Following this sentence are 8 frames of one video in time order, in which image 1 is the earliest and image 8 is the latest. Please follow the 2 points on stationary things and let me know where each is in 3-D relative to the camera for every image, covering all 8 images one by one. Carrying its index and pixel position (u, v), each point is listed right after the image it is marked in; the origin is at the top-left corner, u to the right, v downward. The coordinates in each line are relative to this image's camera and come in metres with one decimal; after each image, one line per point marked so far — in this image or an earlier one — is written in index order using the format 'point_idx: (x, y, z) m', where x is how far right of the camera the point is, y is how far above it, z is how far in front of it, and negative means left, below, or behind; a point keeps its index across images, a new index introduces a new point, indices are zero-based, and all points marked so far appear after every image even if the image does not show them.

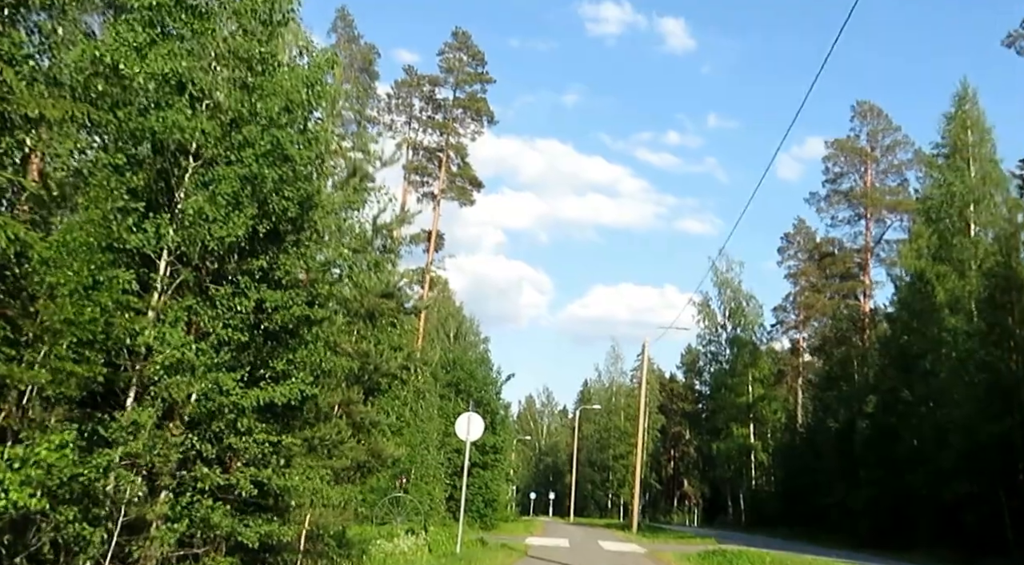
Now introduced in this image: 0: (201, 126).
0: (-3.0, +1.5, +8.7) m
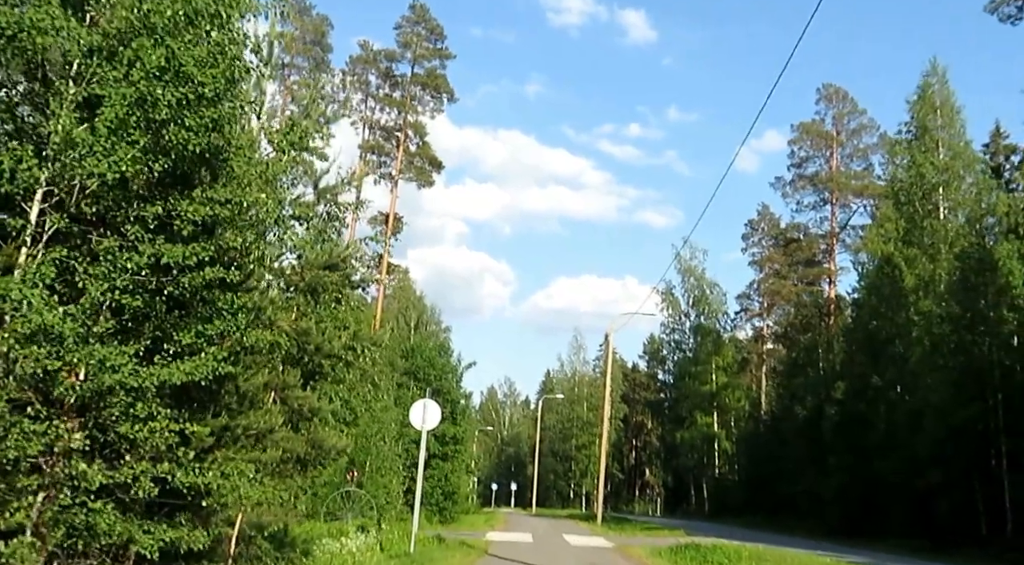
0: (-3.4, +1.9, +7.0) m
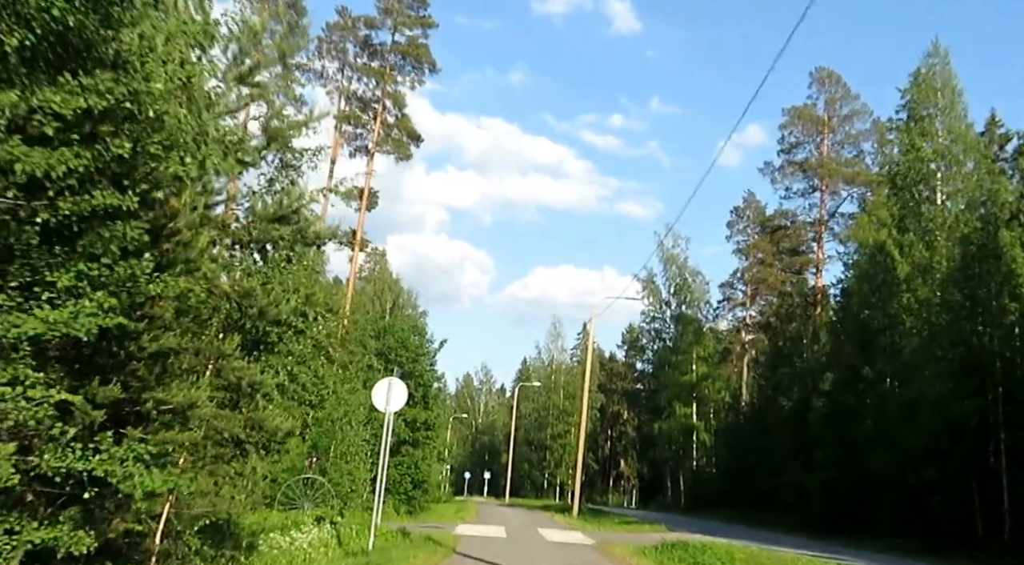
0: (-3.4, +2.4, +5.1) m
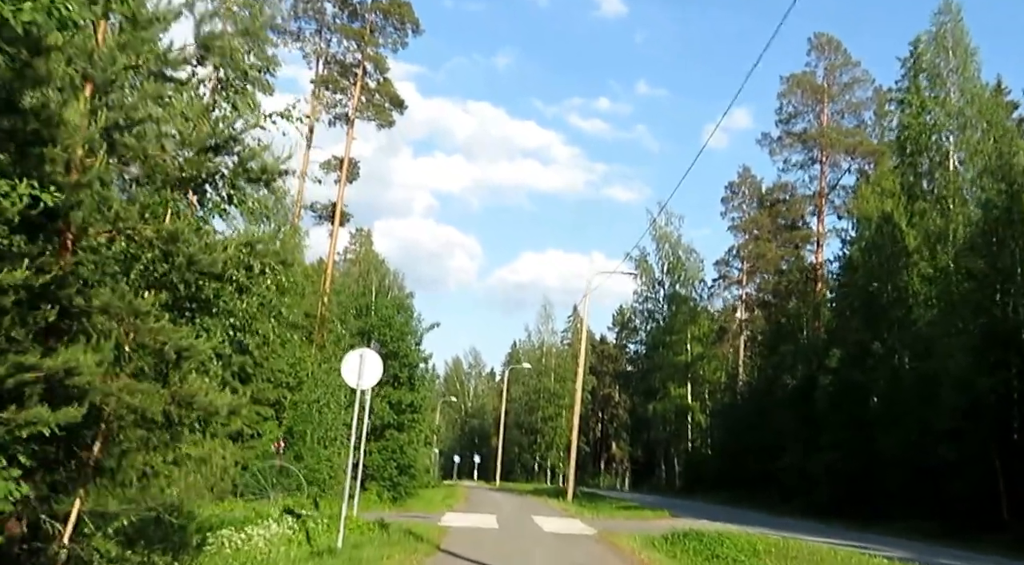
0: (-3.5, +2.9, +2.8) m
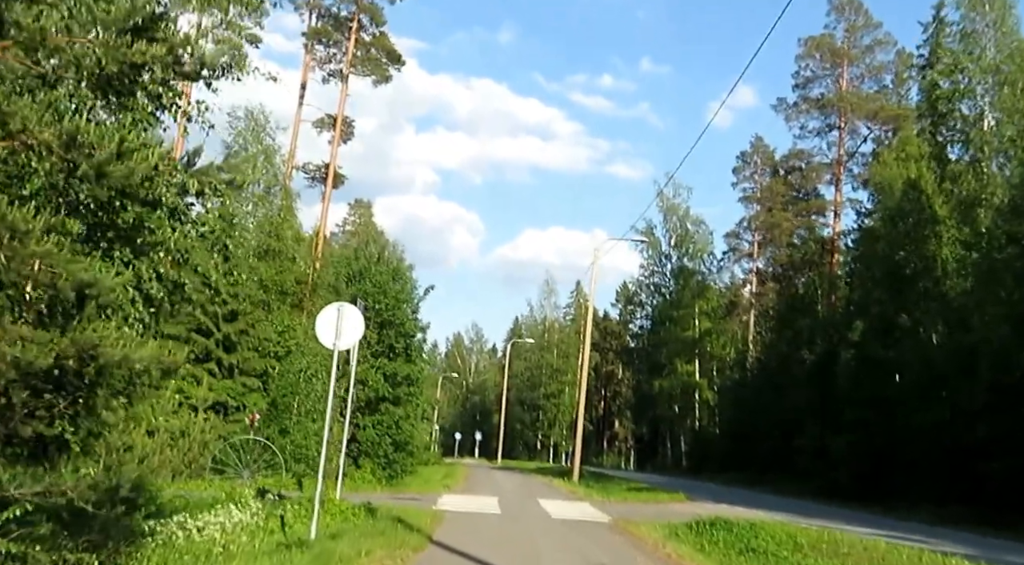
0: (-3.4, +3.4, +0.5) m
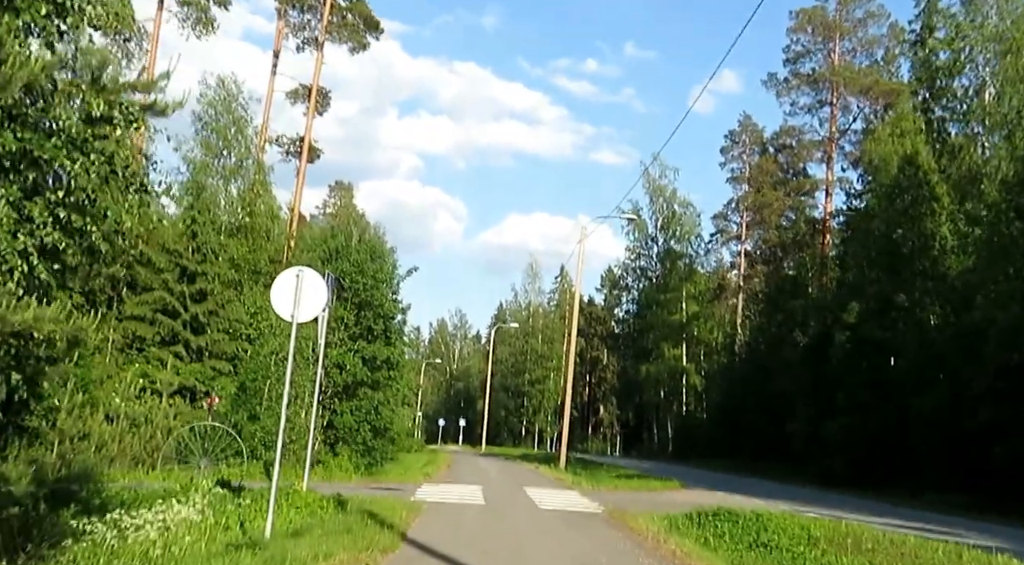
0: (-3.4, +3.6, -1.0) m
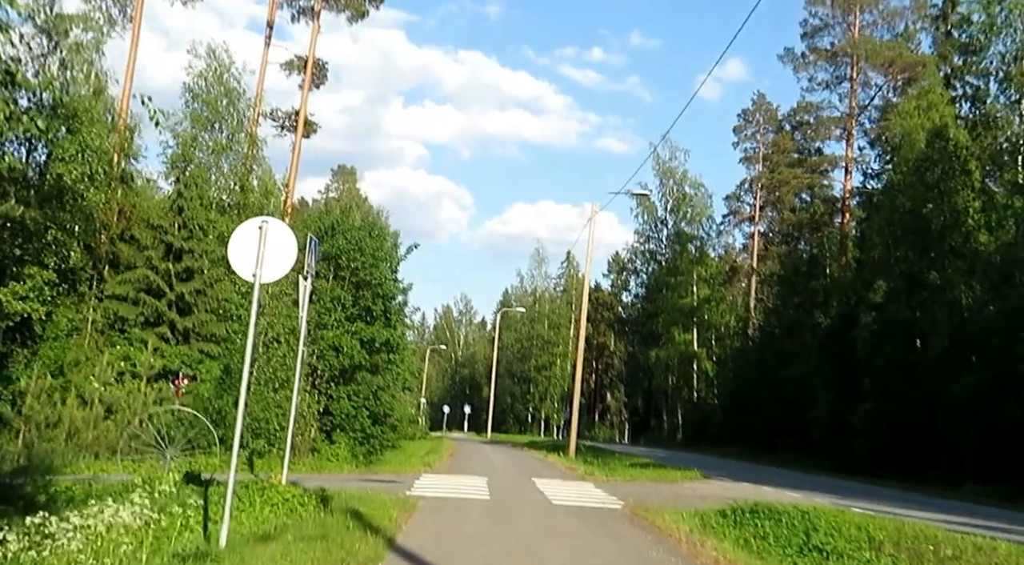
0: (-3.3, +3.9, -2.8) m
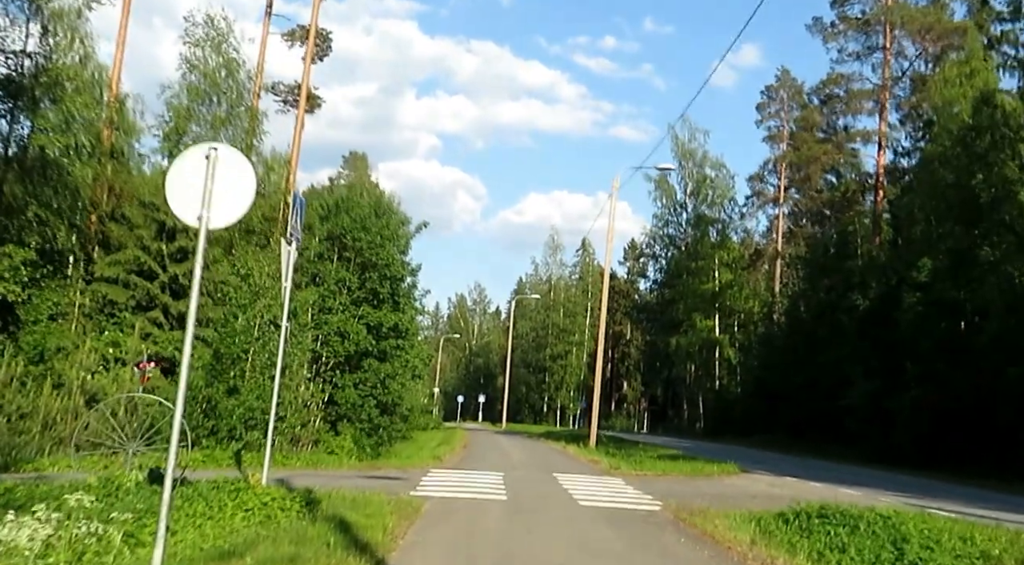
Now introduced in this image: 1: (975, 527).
0: (-3.3, +4.1, -4.7) m
1: (+5.0, -2.7, +10.1) m
